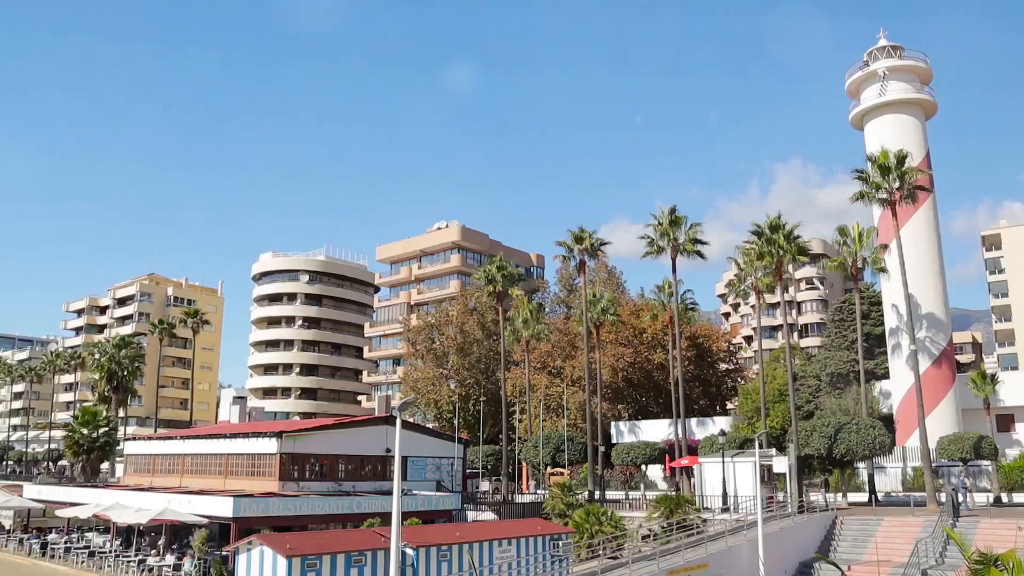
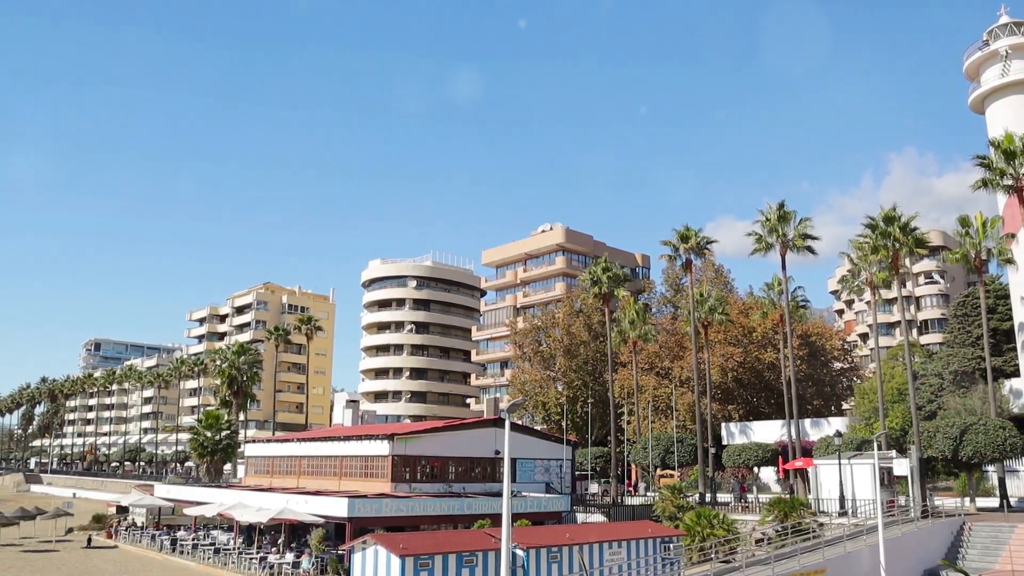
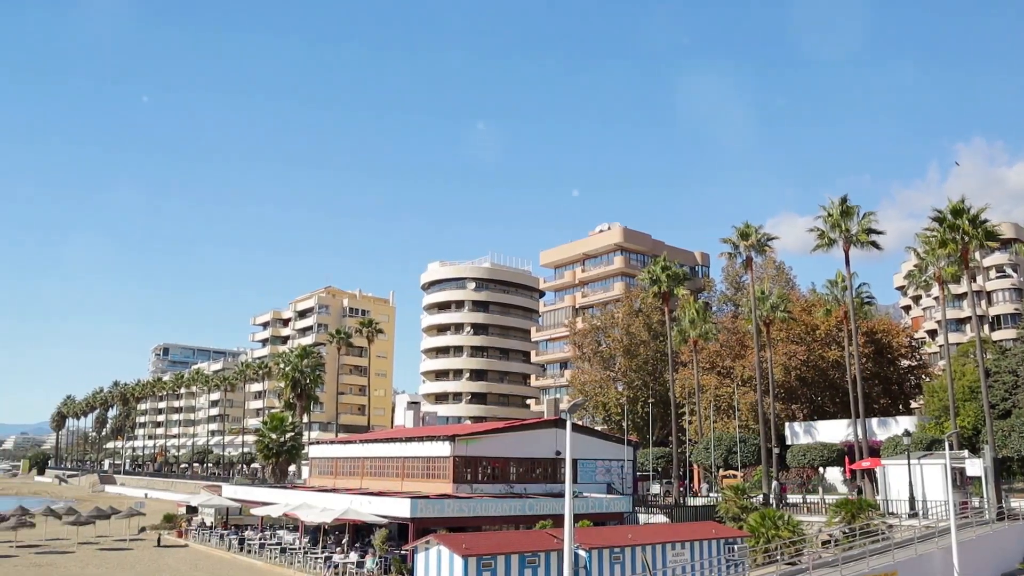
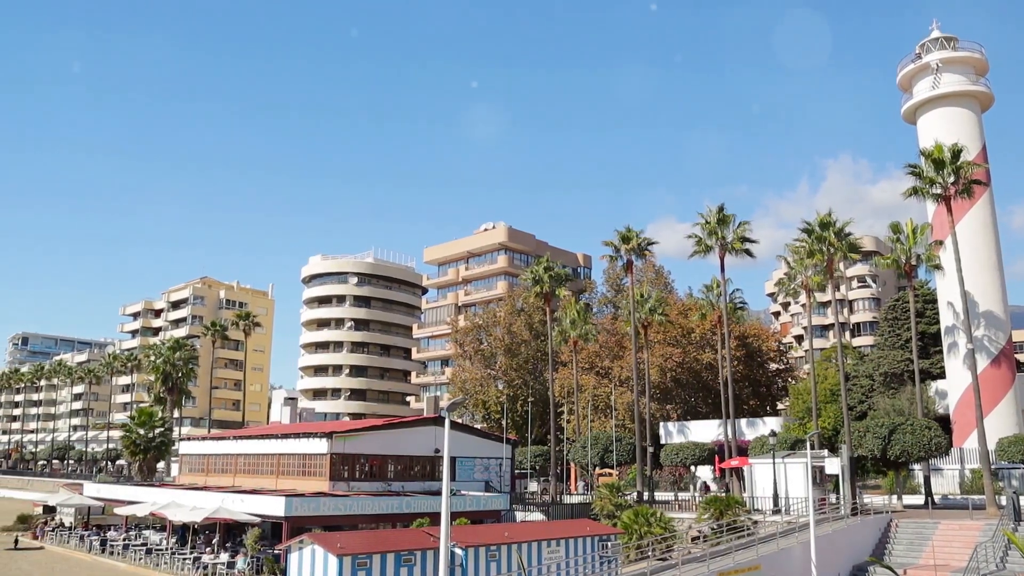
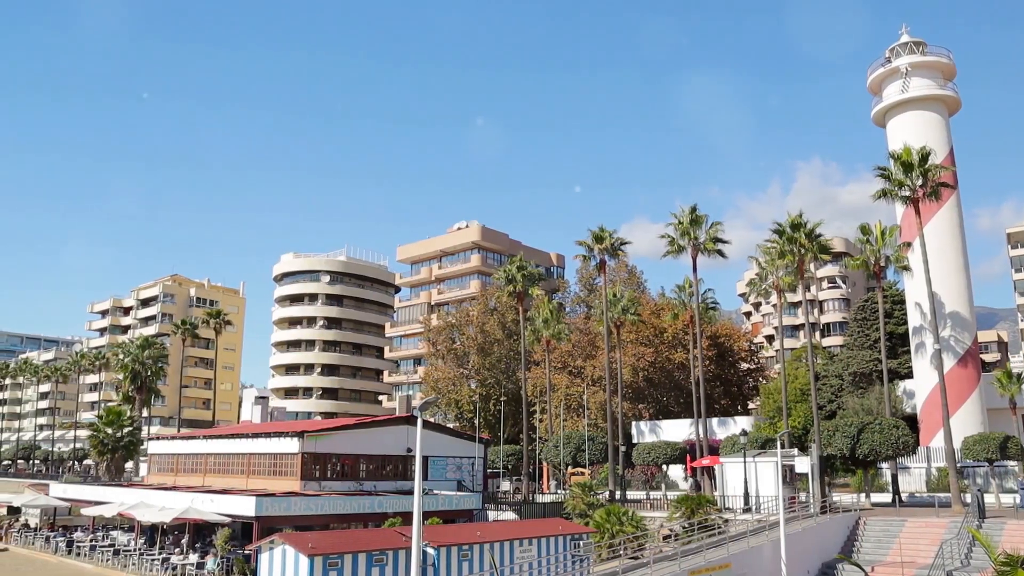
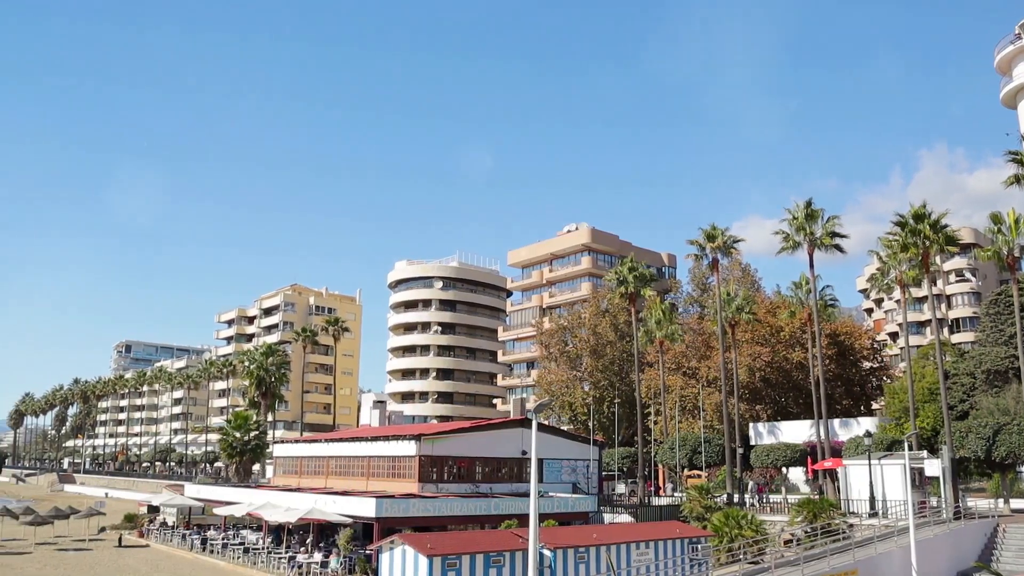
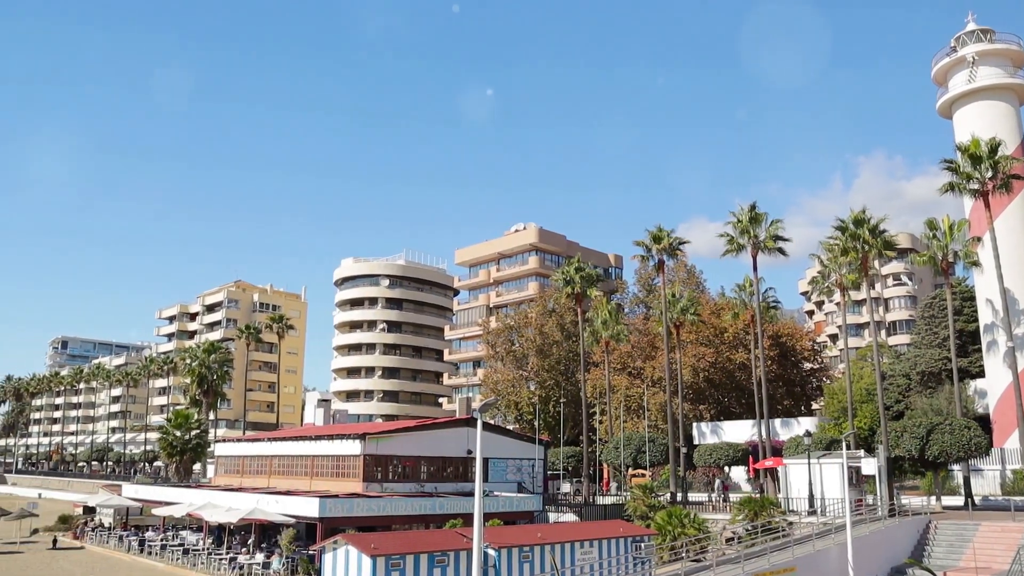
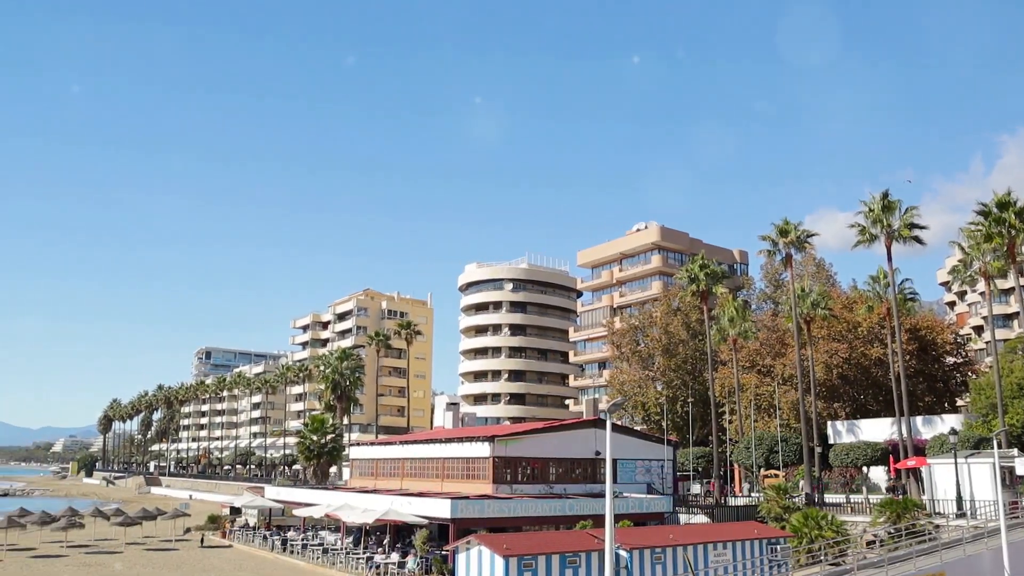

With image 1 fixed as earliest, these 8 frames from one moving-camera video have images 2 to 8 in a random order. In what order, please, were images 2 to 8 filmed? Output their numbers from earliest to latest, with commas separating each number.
5, 4, 7, 2, 6, 3, 8
